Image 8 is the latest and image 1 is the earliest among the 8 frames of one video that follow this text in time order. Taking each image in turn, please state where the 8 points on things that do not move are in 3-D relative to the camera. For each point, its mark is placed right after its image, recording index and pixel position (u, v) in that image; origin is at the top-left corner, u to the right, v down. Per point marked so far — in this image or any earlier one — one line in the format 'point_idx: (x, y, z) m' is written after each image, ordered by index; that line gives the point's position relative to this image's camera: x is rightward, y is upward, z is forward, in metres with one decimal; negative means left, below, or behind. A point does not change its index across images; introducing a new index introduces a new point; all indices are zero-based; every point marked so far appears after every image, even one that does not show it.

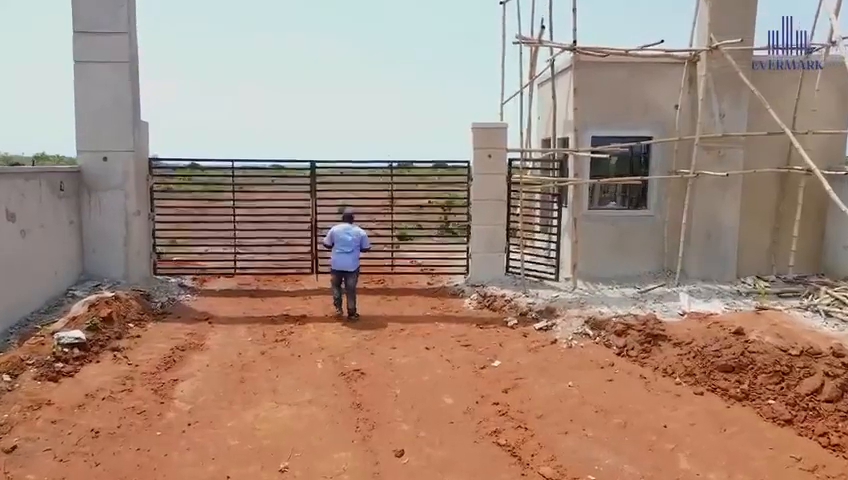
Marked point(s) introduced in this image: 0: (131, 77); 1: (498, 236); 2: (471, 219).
0: (-4.6, +2.6, +9.4) m
1: (+1.3, +0.1, +10.3) m
2: (+0.8, +0.4, +10.4) m
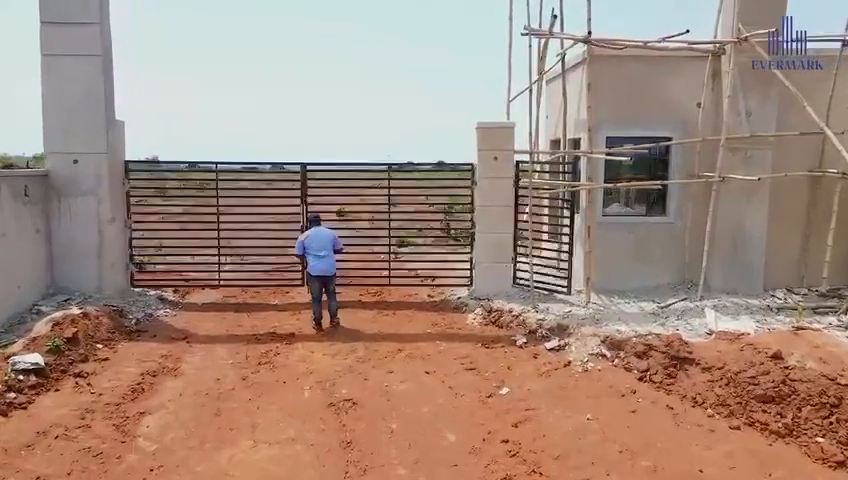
0: (-4.6, +2.4, +8.6) m
1: (+1.3, -0.1, +9.5) m
2: (+0.8, +0.2, +9.6) m
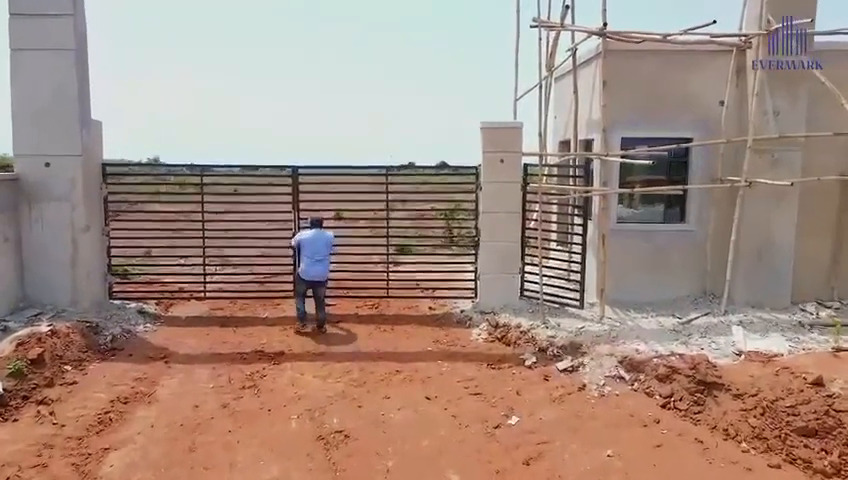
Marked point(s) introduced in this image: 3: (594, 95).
0: (-4.6, +2.3, +7.9) m
1: (+1.3, -0.2, +8.8) m
2: (+0.8, +0.1, +9.0) m
3: (+2.5, +2.1, +8.8) m
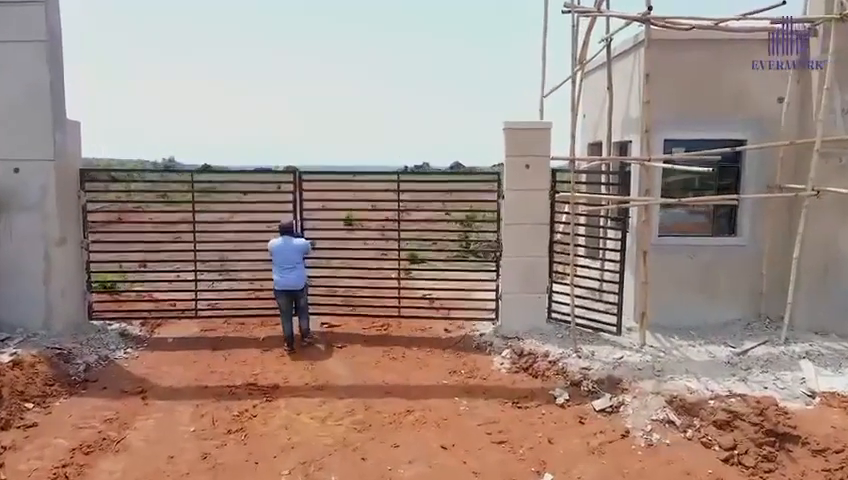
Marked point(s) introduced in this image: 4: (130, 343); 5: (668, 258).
0: (-4.4, +2.1, +7.1) m
1: (+1.5, -0.4, +7.8) m
2: (+1.0, -0.1, +8.0) m
3: (+2.7, +1.9, +7.7) m
4: (-3.8, -1.3, +7.7) m
5: (+3.1, -0.2, +7.6) m
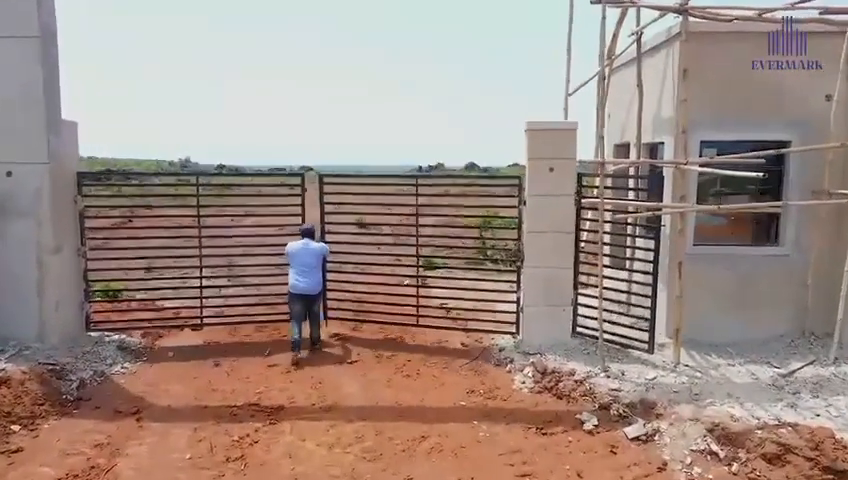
0: (-4.2, +2.0, +6.7) m
1: (+1.7, -0.5, +7.3) m
2: (+1.2, -0.2, +7.4) m
3: (+2.9, +1.8, +7.2) m
4: (-3.6, -1.4, +7.3) m
5: (+3.3, -0.3, +7.0) m
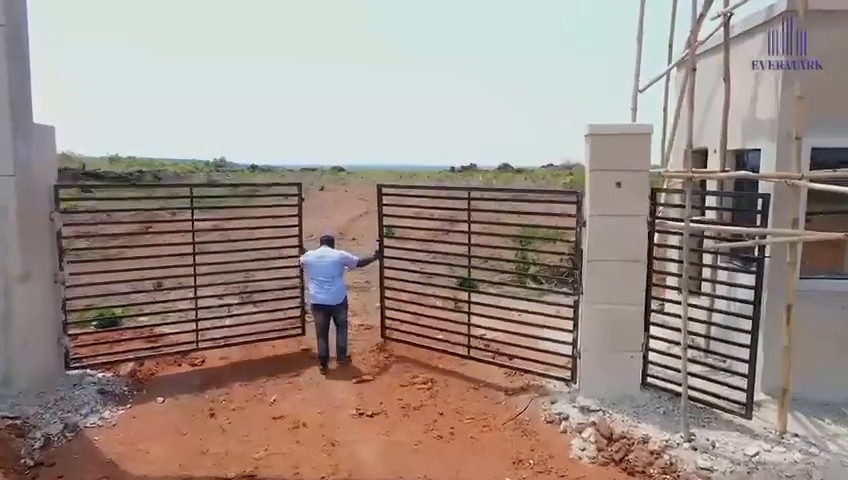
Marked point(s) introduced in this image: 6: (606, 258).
0: (-3.9, +1.8, +5.6) m
1: (+2.0, -0.8, +5.9) m
2: (+1.6, -0.5, +6.1) m
3: (+3.3, +1.5, +5.7) m
4: (-3.2, -1.7, +6.2) m
5: (+3.6, -0.6, +5.6) m
6: (+1.8, -0.2, +5.9) m
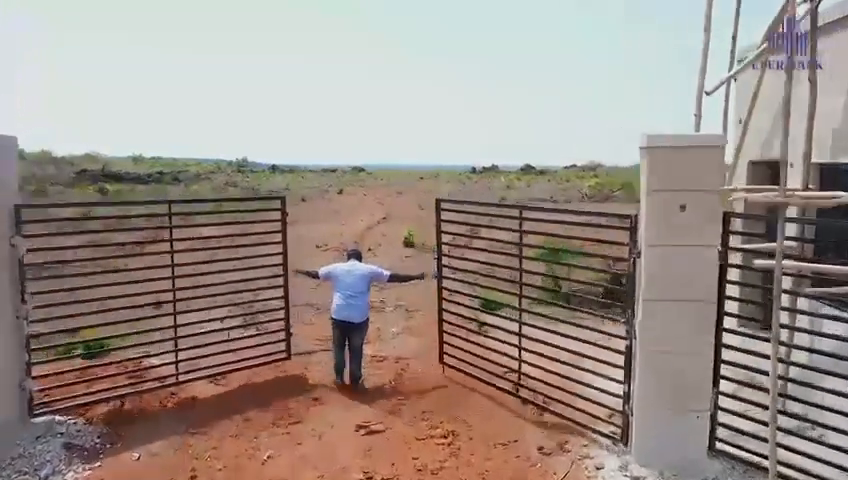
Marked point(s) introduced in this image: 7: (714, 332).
0: (-3.7, +1.5, +4.7) m
1: (+2.2, -1.1, +4.8) m
2: (+1.8, -0.8, +5.0) m
3: (+3.4, +1.2, +4.6) m
4: (-3.1, -1.9, +5.3) m
5: (+3.8, -0.9, +4.4) m
6: (+2.0, -0.5, +4.8) m
7: (+2.3, -0.7, +4.8) m
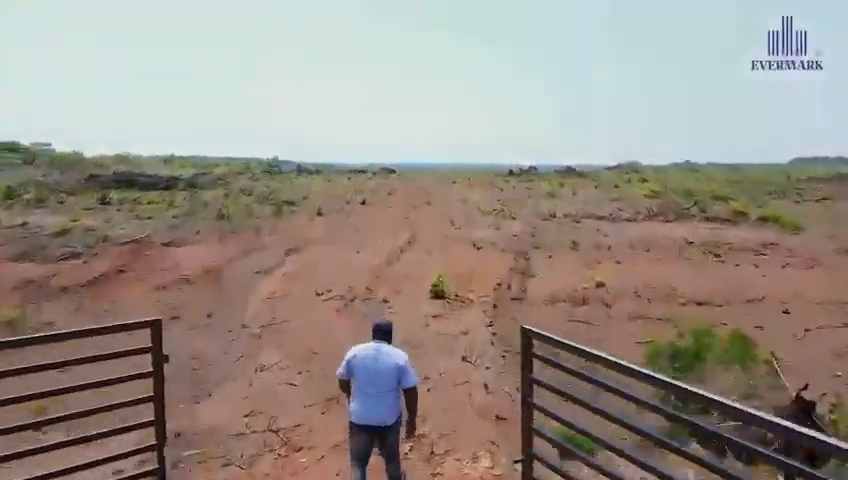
0: (-3.6, +0.6, +0.9) m
1: (+2.3, -2.1, +0.7) m
2: (+1.9, -1.8, +0.9) m
3: (+3.5, +0.2, +0.4) m
4: (-3.0, -2.9, +1.4) m
5: (+3.8, -1.9, +0.2) m
6: (+2.0, -1.4, +0.6) m
7: (+2.4, -1.7, +0.6) m
